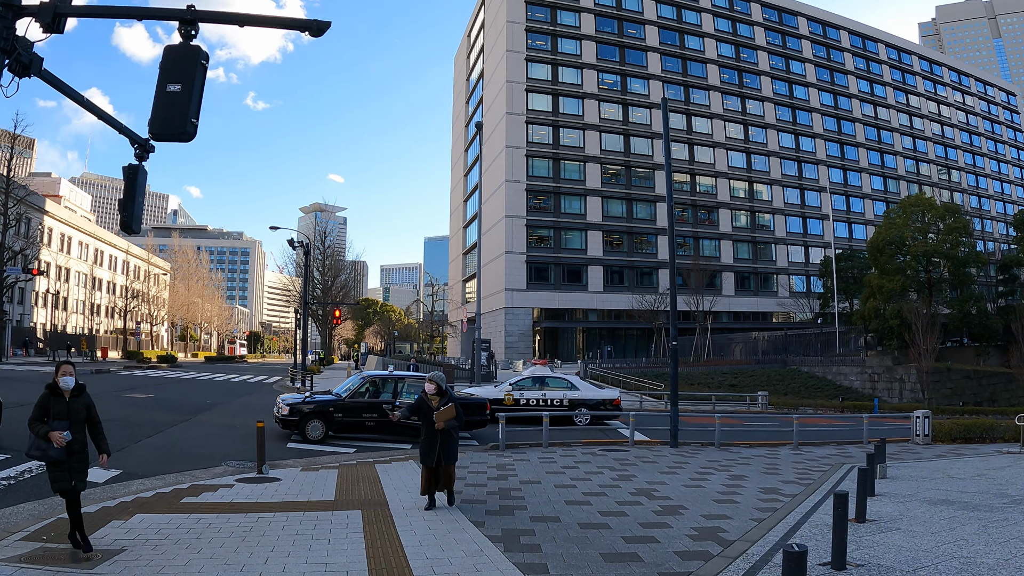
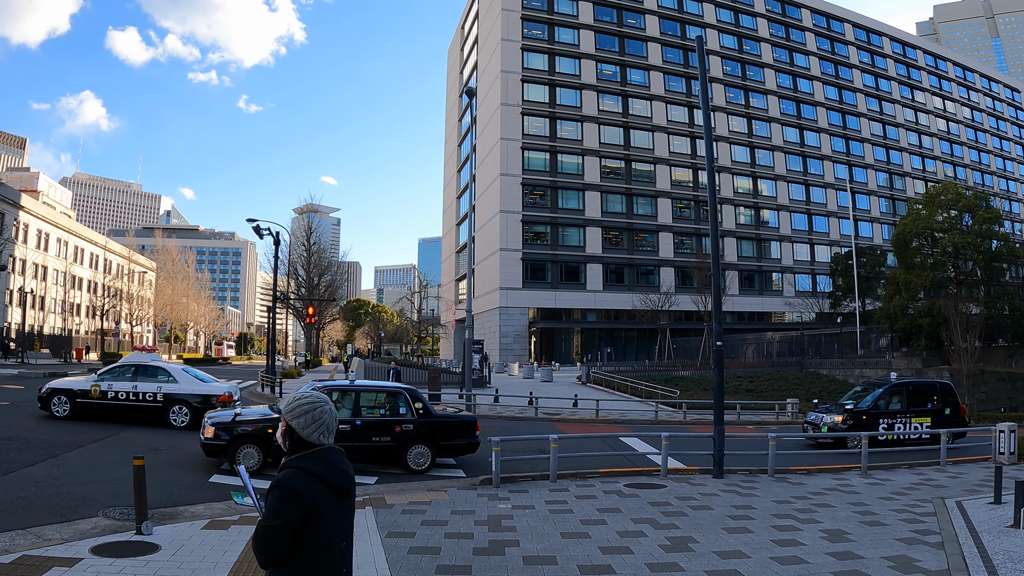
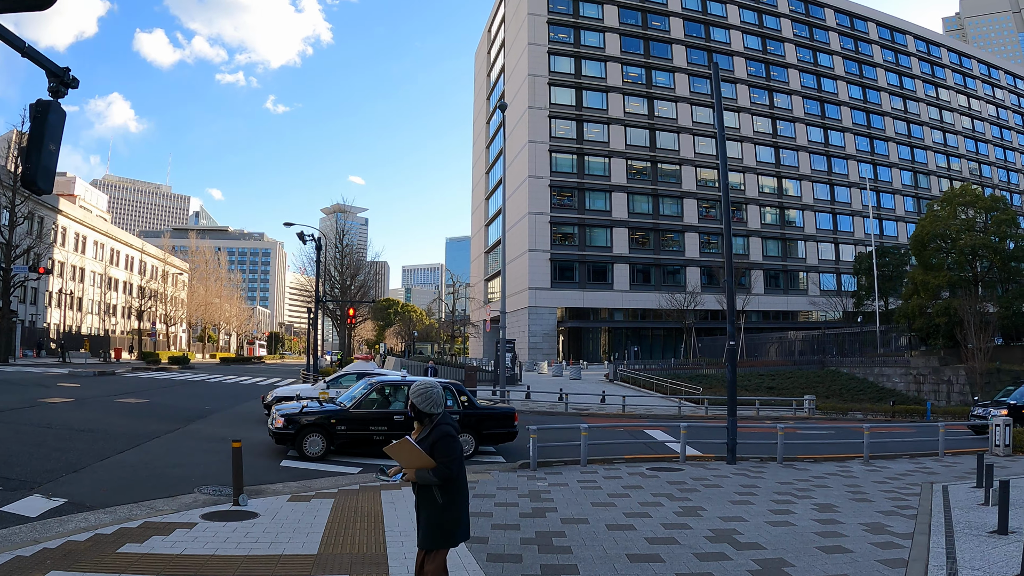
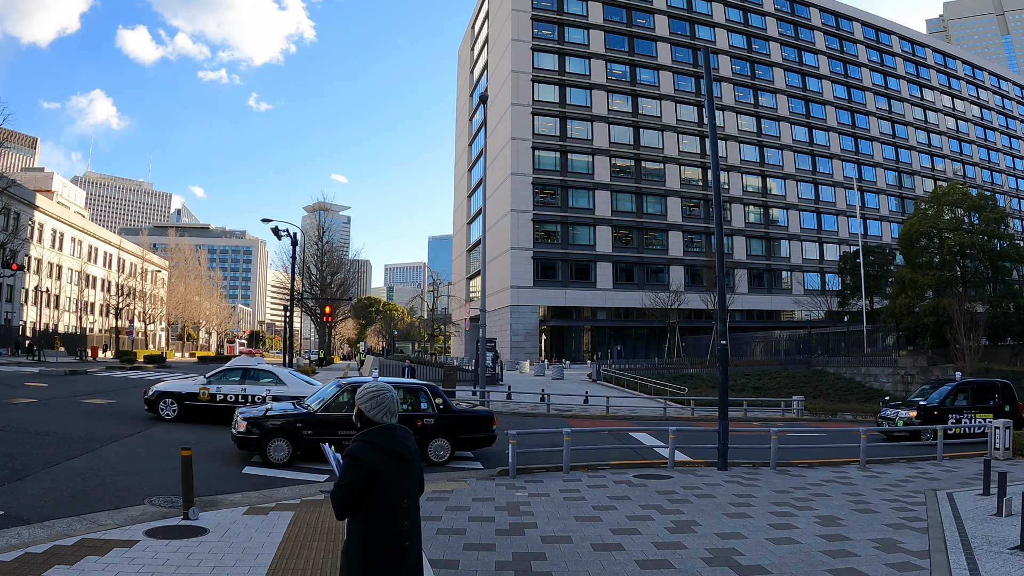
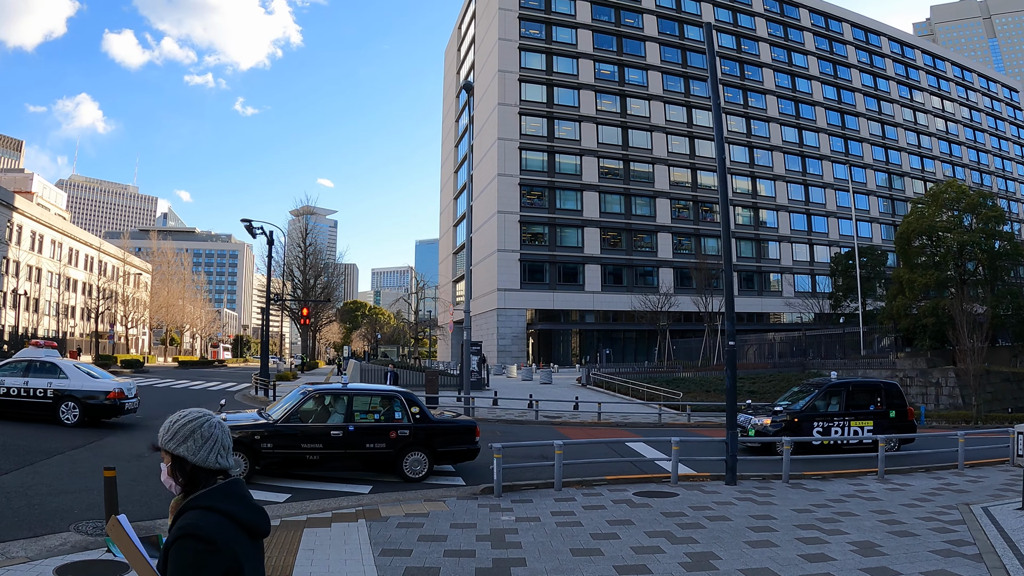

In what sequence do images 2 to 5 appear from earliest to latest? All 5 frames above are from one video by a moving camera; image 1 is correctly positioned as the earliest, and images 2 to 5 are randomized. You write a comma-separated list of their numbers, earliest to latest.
3, 4, 2, 5
